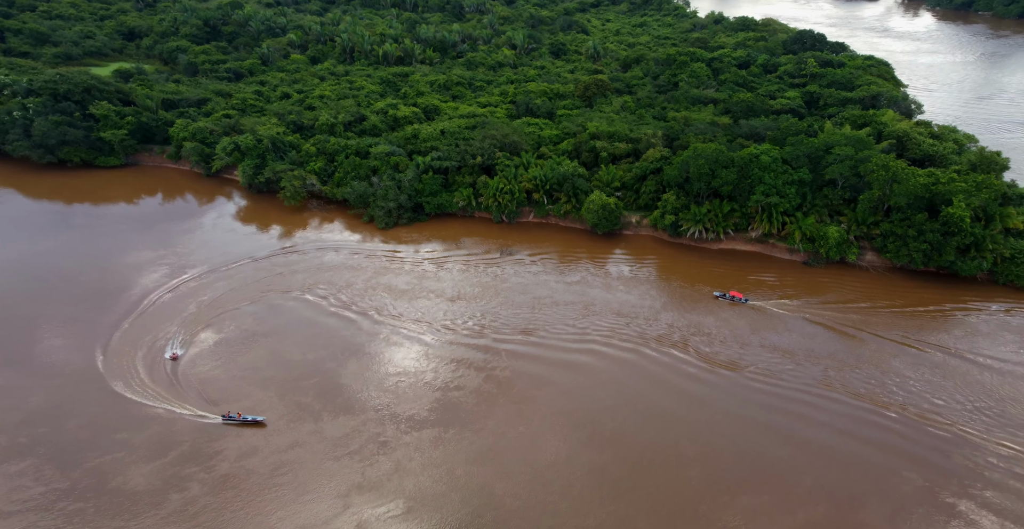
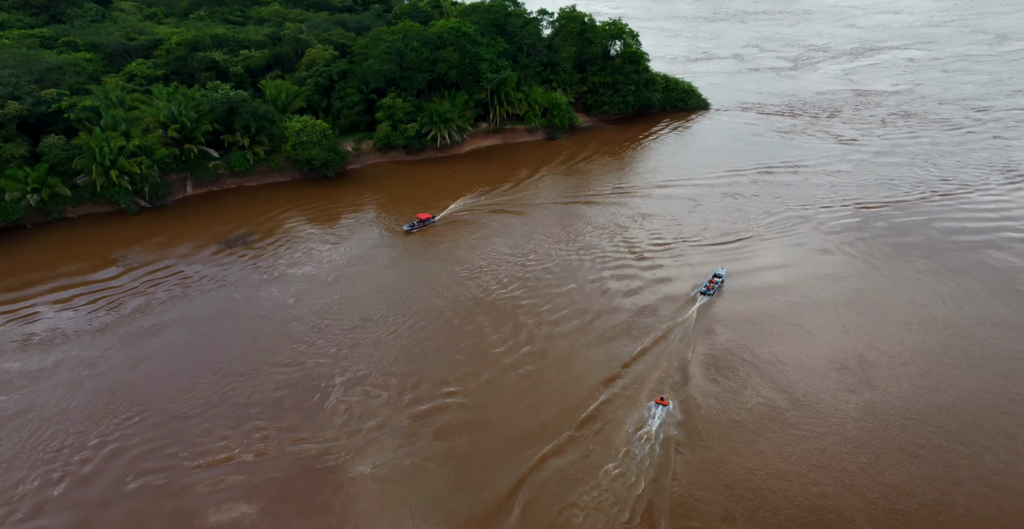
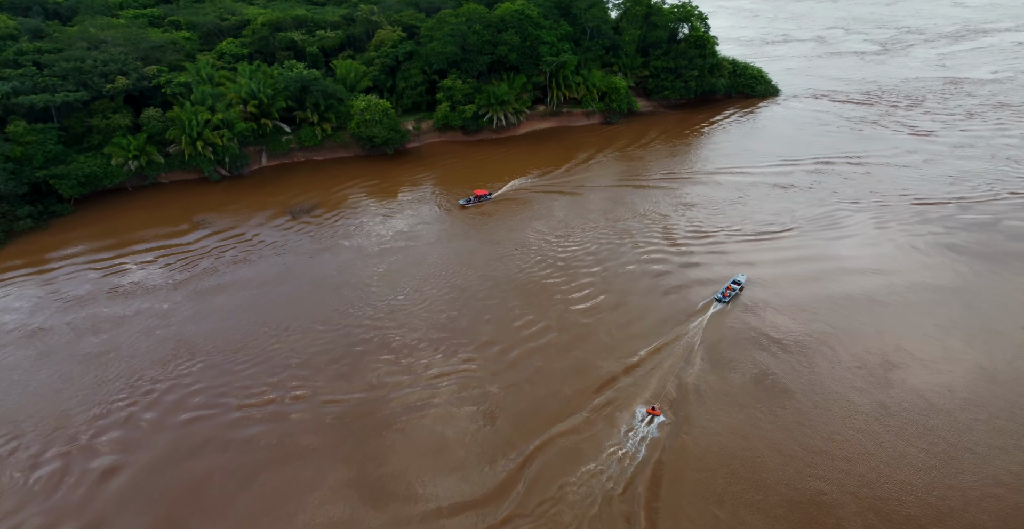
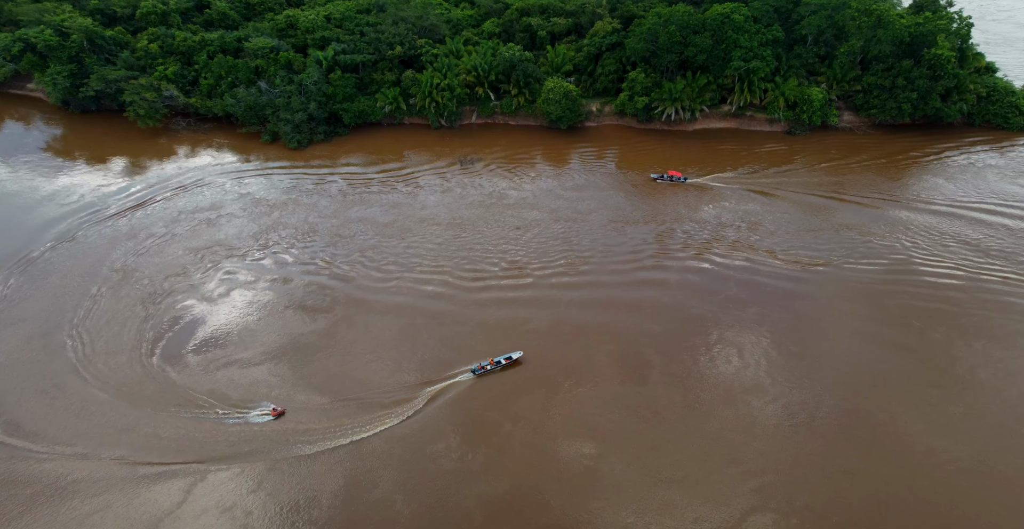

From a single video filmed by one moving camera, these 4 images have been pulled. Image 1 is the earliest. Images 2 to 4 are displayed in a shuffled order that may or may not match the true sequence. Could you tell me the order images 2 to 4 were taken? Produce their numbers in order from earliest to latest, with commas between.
4, 3, 2
